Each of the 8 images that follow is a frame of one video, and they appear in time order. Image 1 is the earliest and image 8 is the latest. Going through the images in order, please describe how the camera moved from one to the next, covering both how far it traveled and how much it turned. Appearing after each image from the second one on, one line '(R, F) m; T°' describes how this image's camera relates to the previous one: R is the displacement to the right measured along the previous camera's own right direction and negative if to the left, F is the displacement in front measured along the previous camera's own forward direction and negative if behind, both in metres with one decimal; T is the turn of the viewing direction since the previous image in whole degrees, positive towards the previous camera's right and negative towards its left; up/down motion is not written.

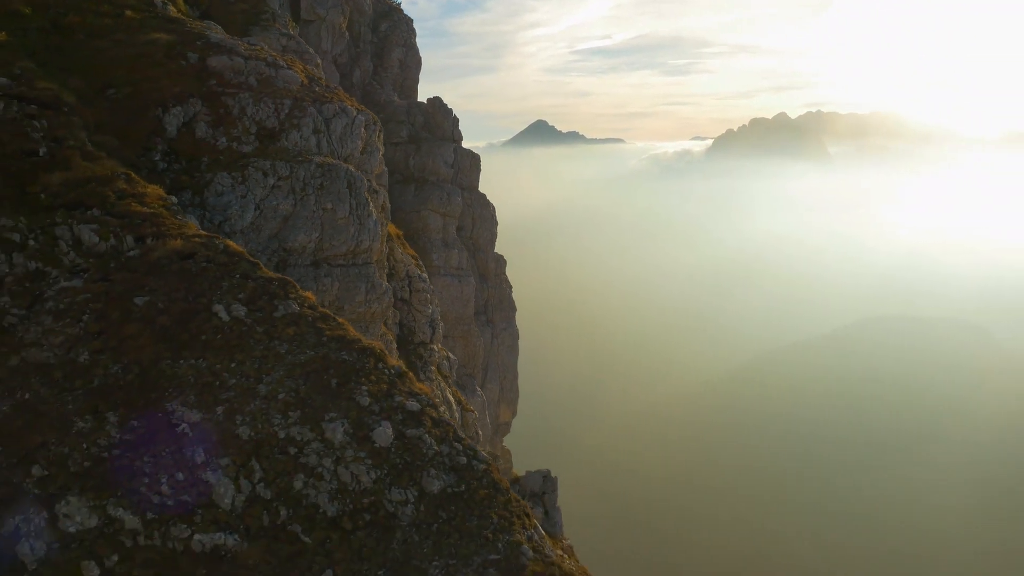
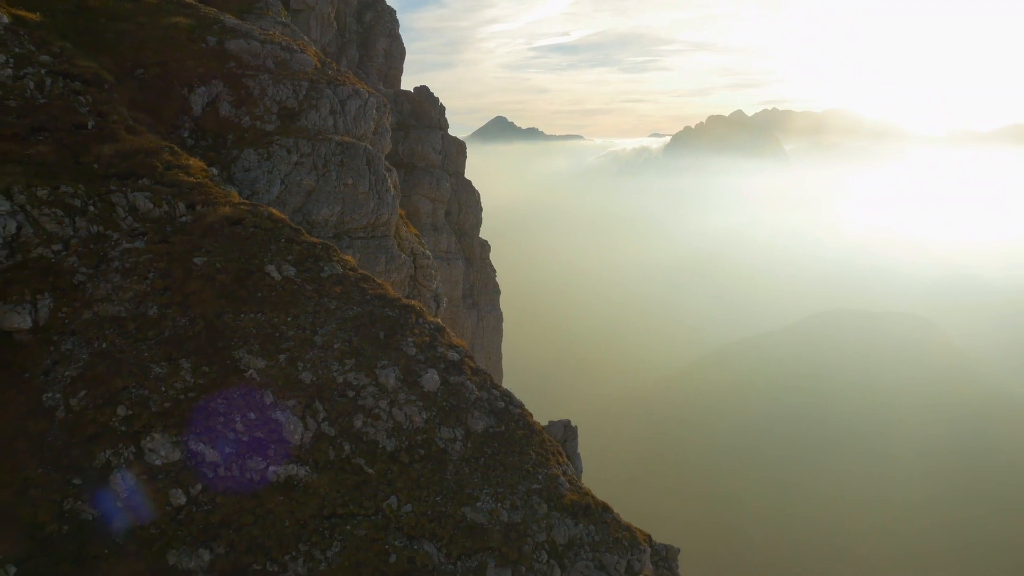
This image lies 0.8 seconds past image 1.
(-2.3, -2.5) m; +3°
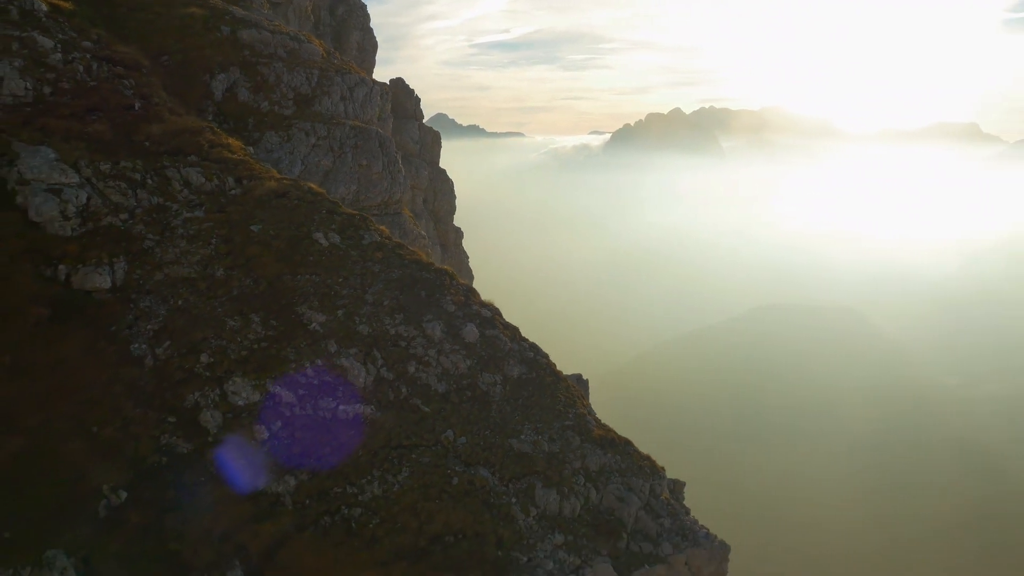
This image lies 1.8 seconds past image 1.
(-3.0, -3.3) m; +4°
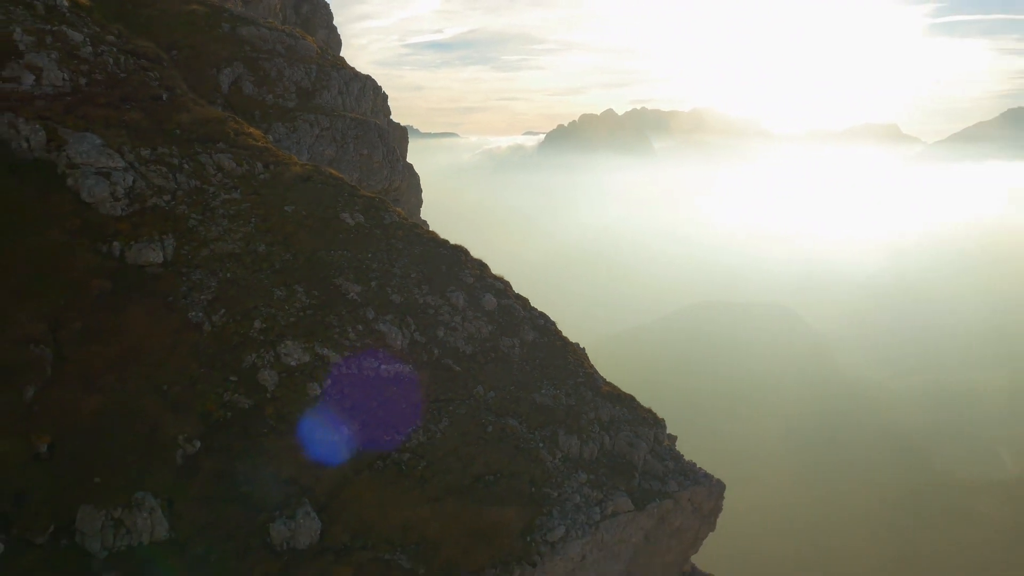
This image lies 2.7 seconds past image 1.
(-3.0, -3.2) m; +4°
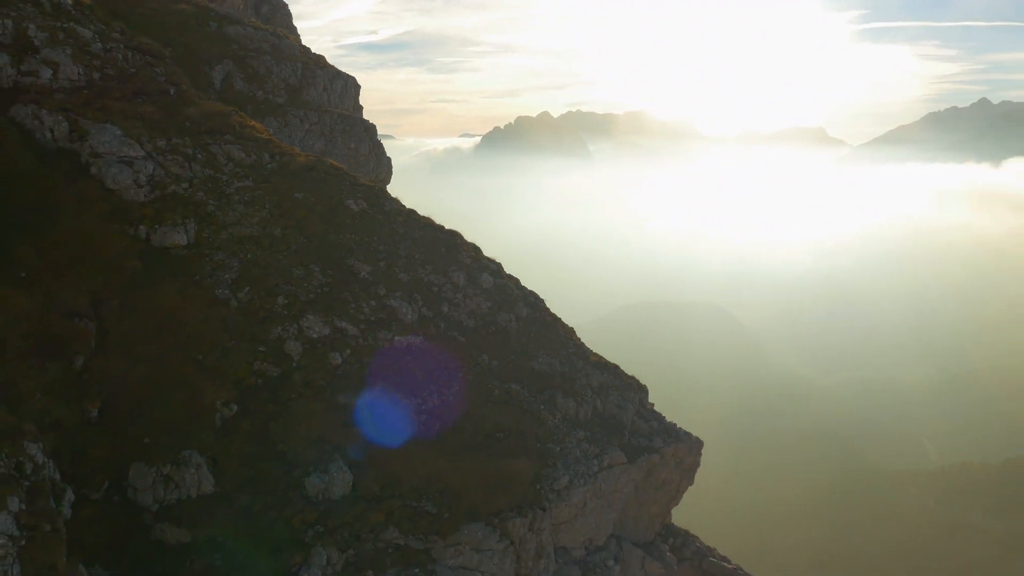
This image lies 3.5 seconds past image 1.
(-2.4, -3.0) m; +4°
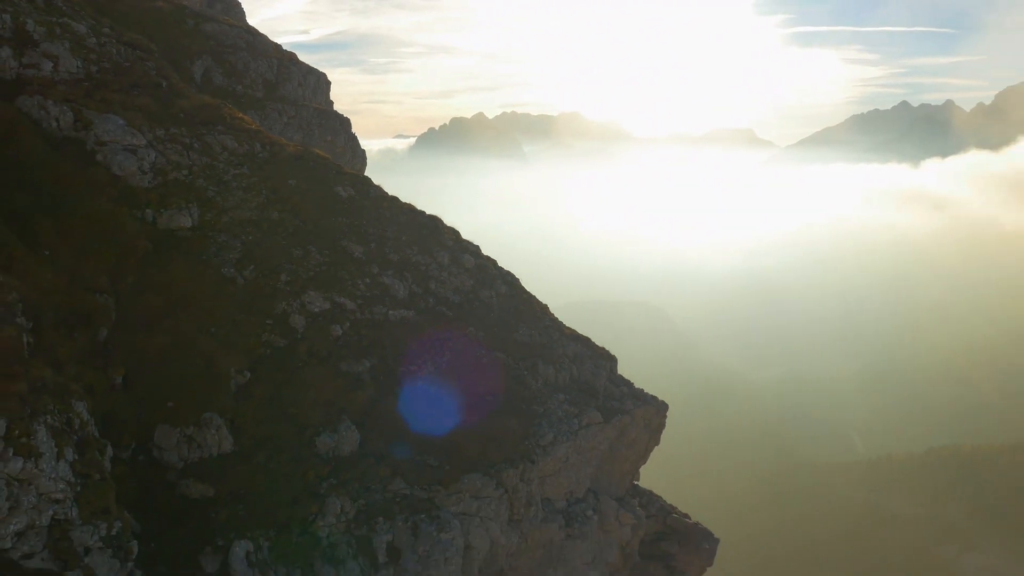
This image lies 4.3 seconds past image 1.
(-1.9, -3.0) m; +4°
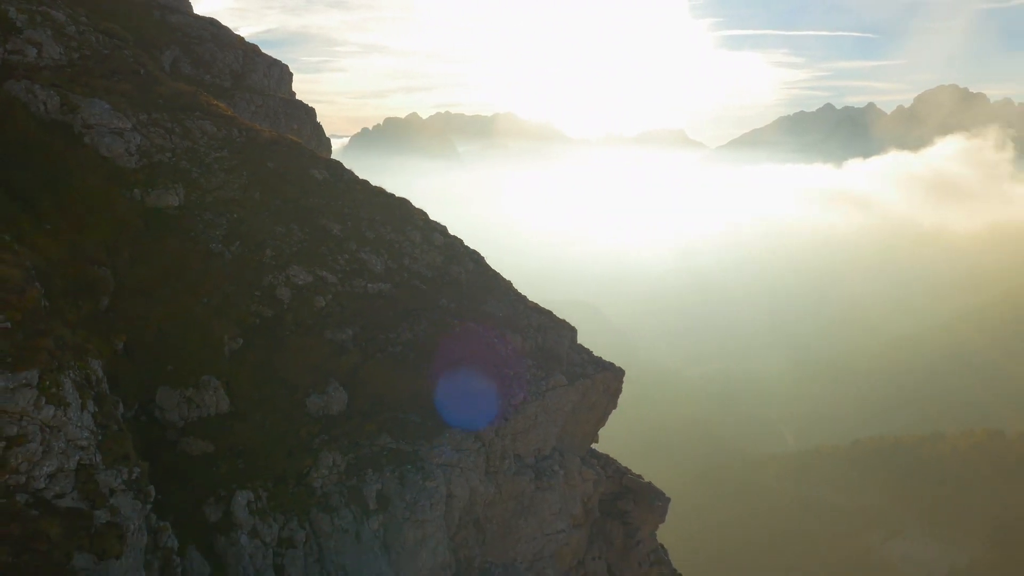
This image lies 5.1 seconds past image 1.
(-1.5, -2.8) m; +4°
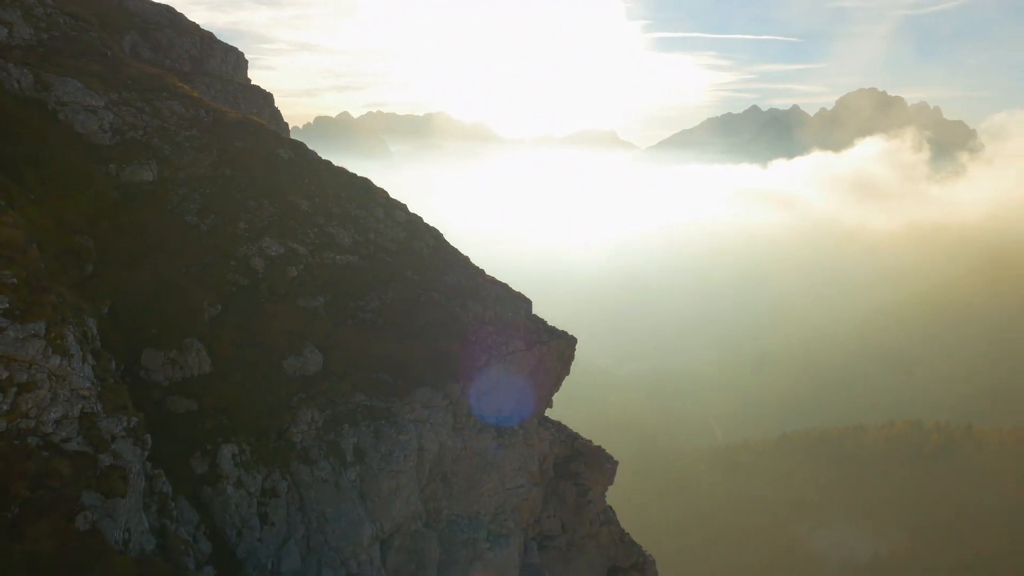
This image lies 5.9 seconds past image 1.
(-1.3, -2.5) m; +4°
